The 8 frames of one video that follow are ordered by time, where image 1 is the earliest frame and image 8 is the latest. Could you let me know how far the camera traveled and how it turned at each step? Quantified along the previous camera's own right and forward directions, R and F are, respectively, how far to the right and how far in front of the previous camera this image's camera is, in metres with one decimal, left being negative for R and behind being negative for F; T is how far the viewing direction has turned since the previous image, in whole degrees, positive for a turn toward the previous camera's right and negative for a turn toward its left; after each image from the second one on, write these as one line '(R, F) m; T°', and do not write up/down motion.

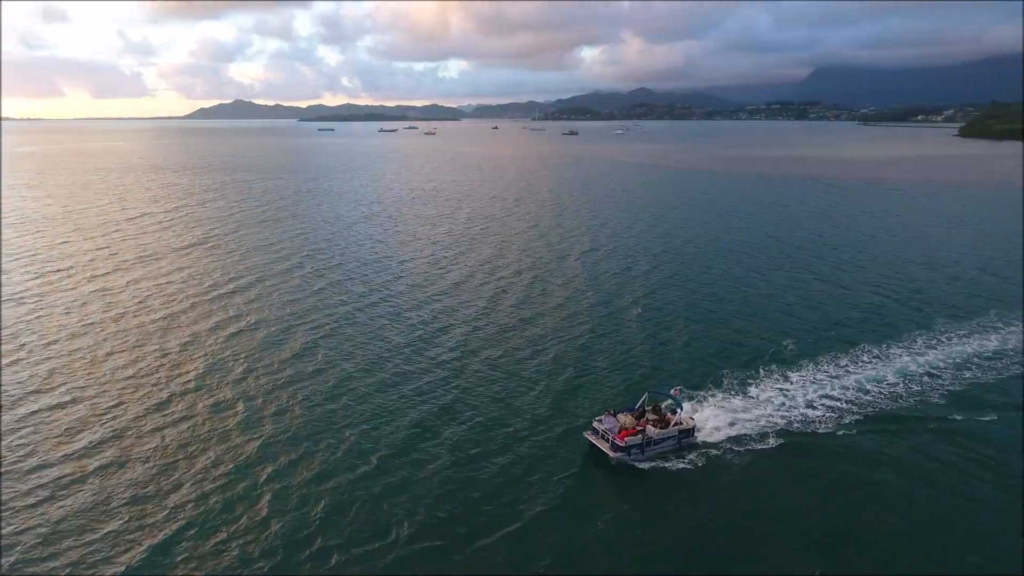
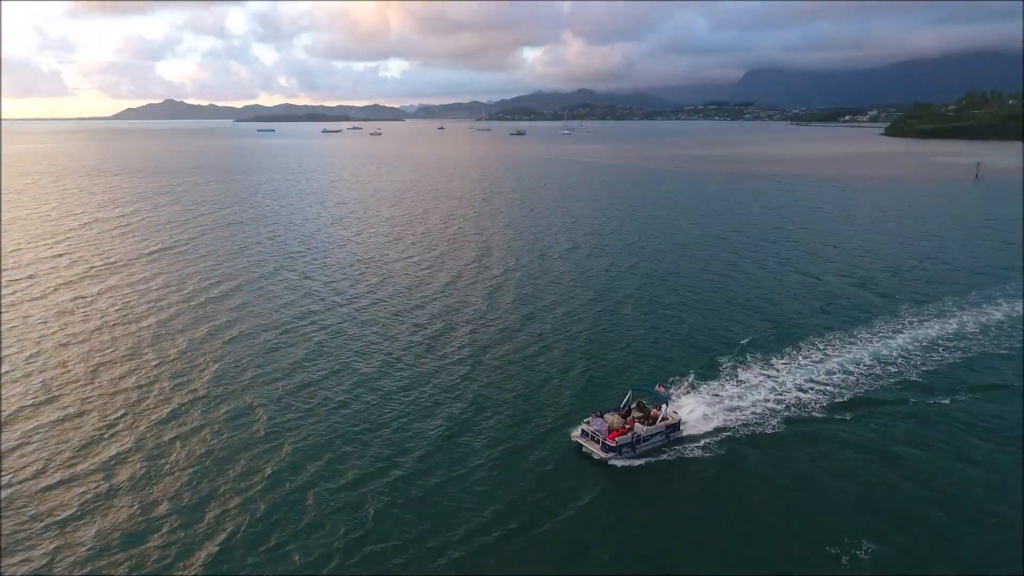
(-3.6, -0.4) m; +5°
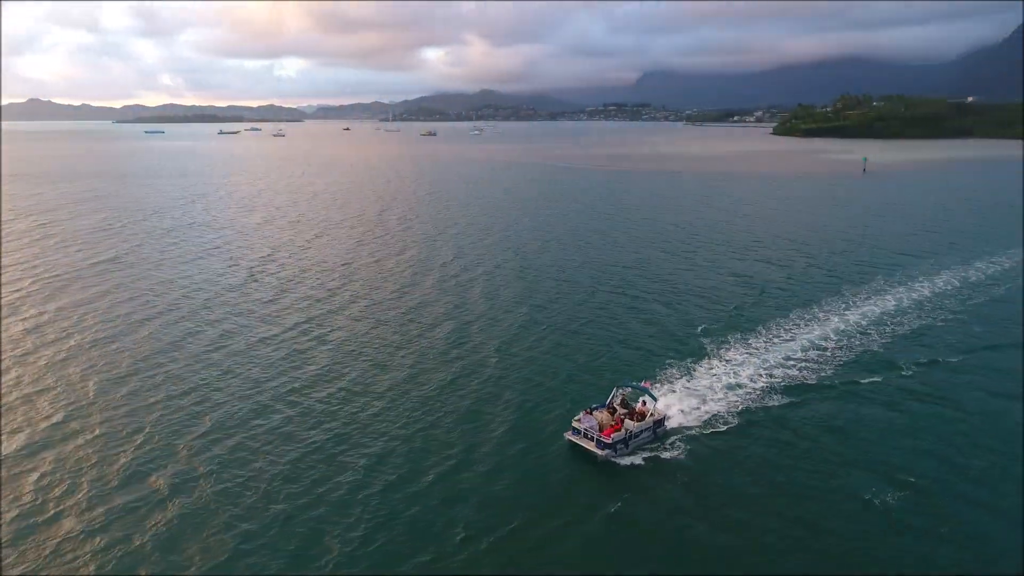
(-6.6, -0.6) m; +8°
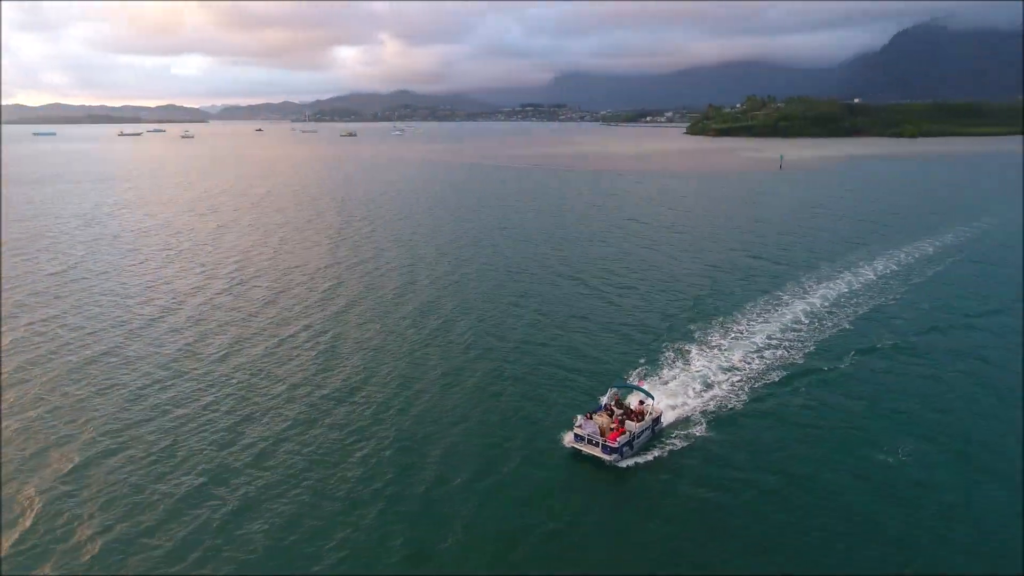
(-5.9, -0.4) m; +7°
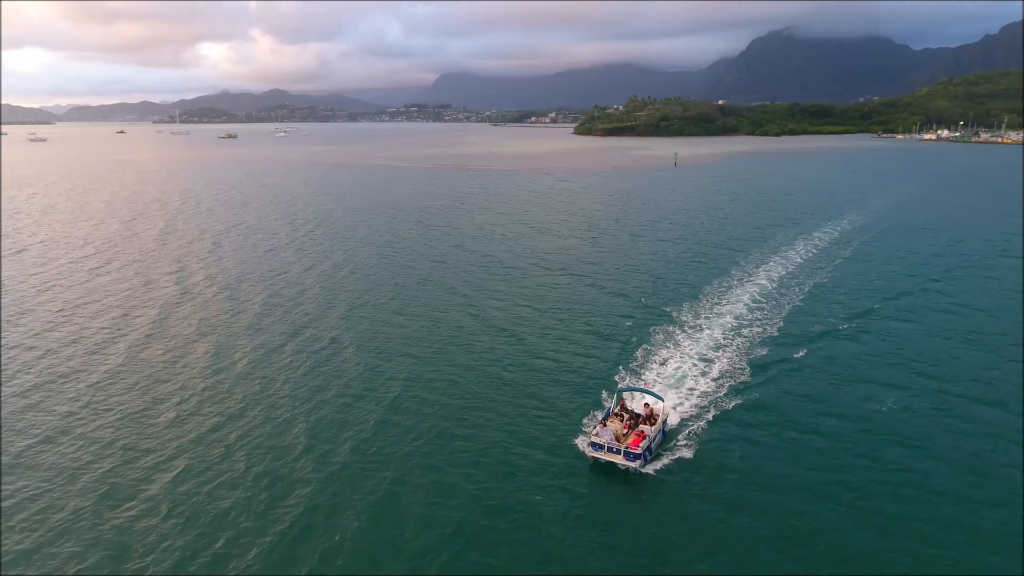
(-8.7, -1.1) m; +10°
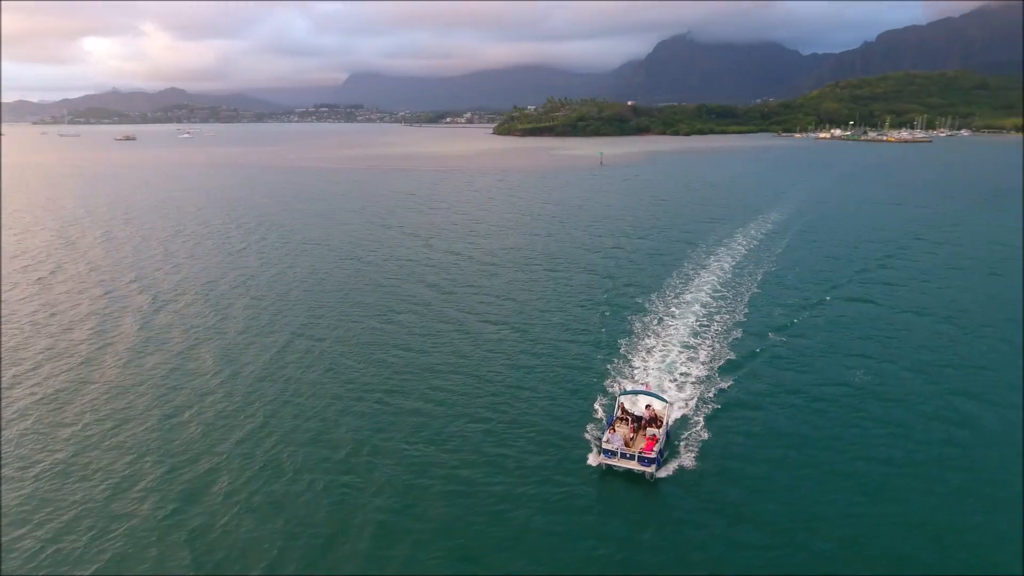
(-6.0, -1.6) m; +7°
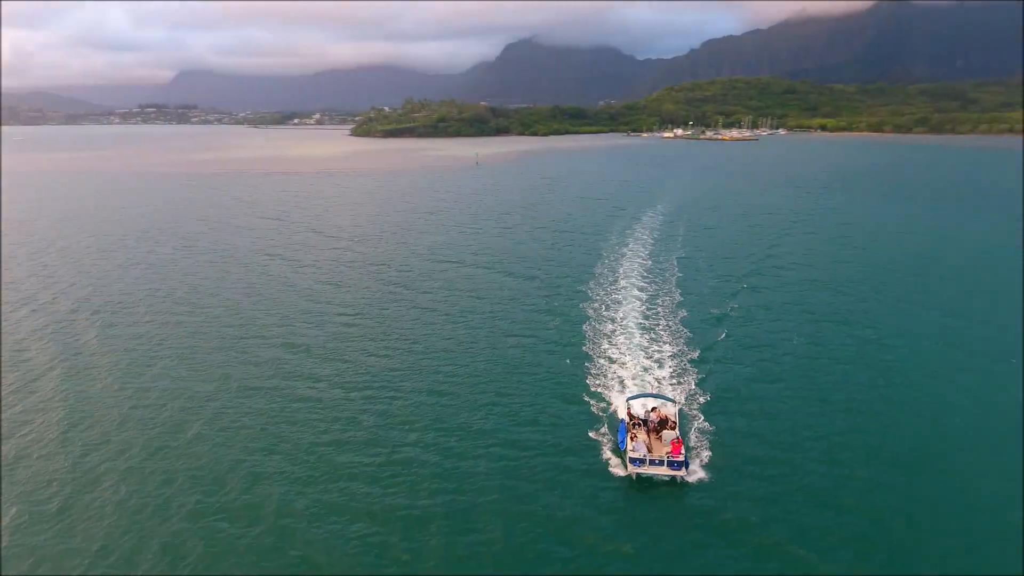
(-9.8, -2.5) m; +13°
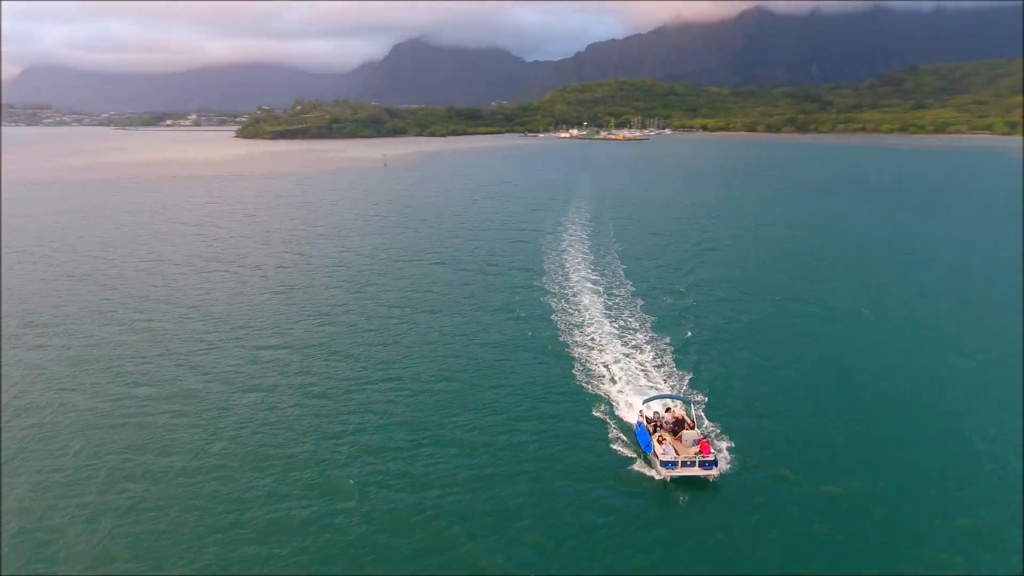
(-7.2, -2.6) m; +10°
